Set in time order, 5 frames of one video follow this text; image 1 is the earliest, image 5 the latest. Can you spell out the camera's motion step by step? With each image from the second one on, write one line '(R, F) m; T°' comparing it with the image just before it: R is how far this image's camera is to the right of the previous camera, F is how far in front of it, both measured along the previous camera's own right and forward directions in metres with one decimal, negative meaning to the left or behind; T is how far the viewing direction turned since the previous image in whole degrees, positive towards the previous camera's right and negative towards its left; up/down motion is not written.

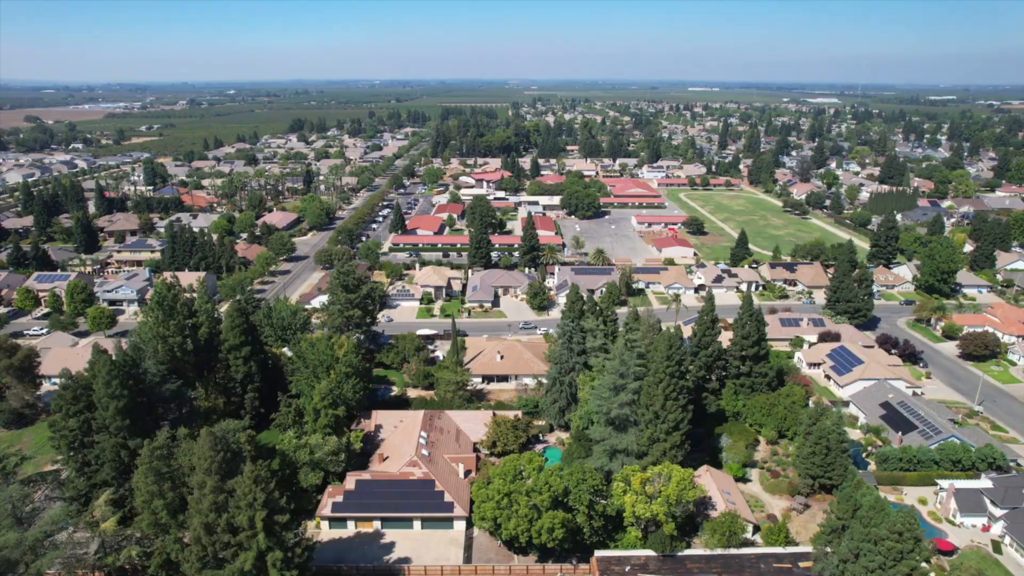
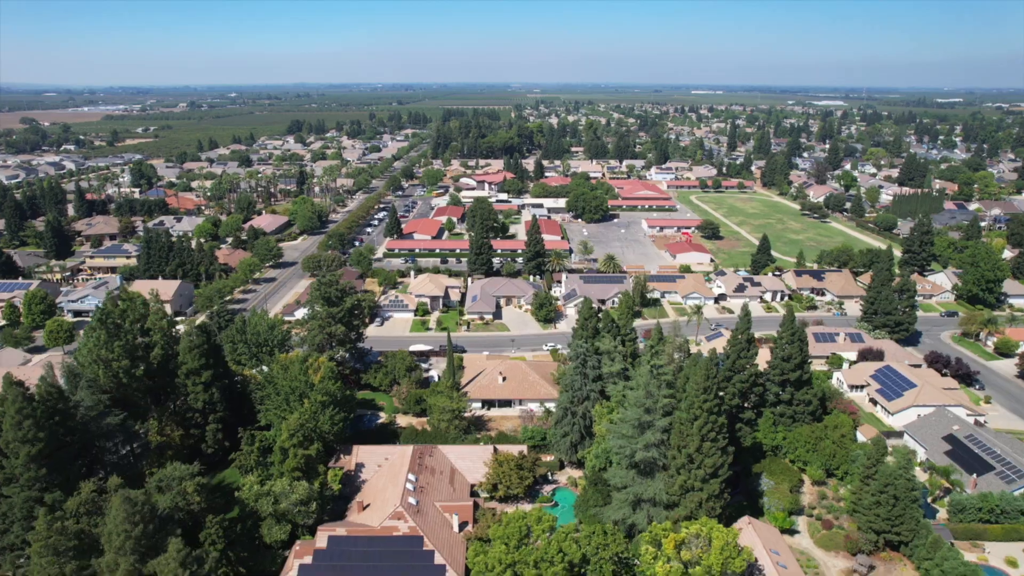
(-0.1, +5.3) m; 0°
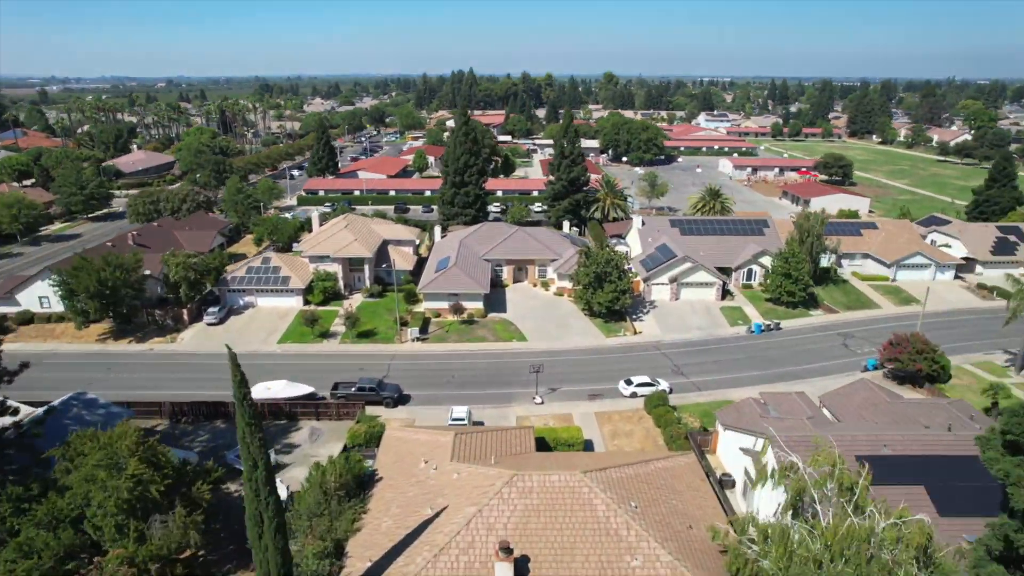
(-0.6, +31.8) m; 0°
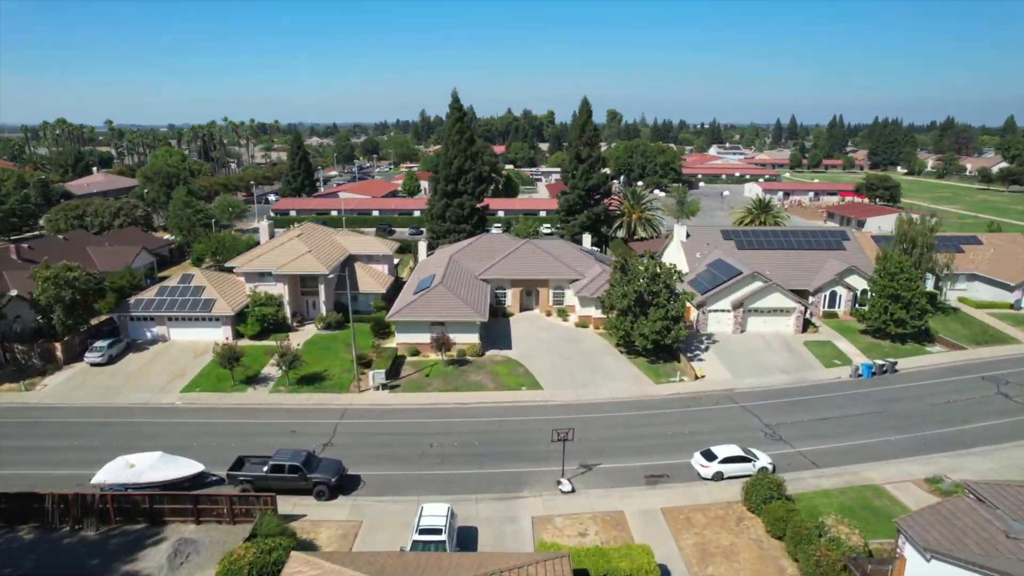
(-0.2, +6.7) m; 0°
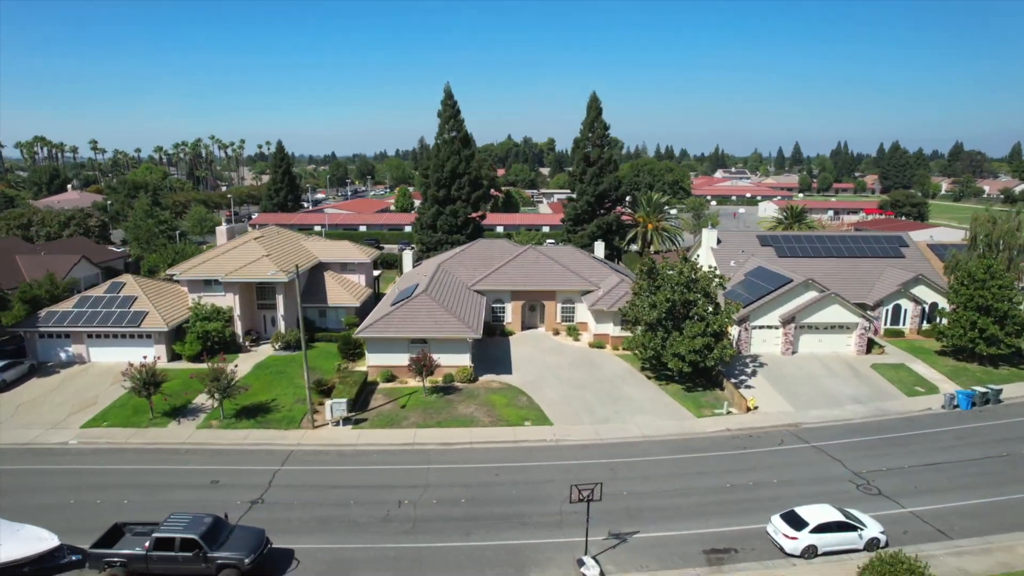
(0.0, +3.5) m; 0°
